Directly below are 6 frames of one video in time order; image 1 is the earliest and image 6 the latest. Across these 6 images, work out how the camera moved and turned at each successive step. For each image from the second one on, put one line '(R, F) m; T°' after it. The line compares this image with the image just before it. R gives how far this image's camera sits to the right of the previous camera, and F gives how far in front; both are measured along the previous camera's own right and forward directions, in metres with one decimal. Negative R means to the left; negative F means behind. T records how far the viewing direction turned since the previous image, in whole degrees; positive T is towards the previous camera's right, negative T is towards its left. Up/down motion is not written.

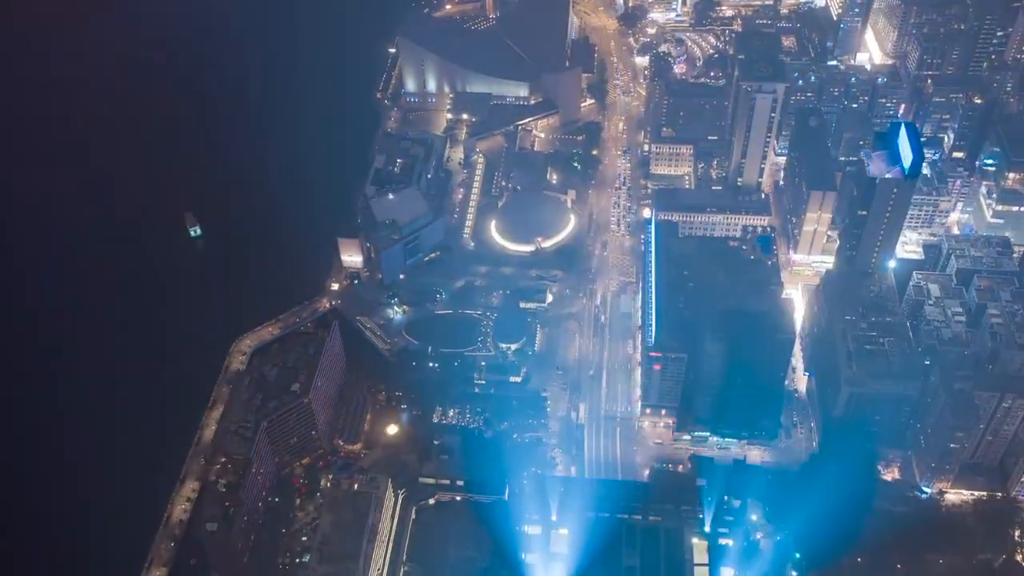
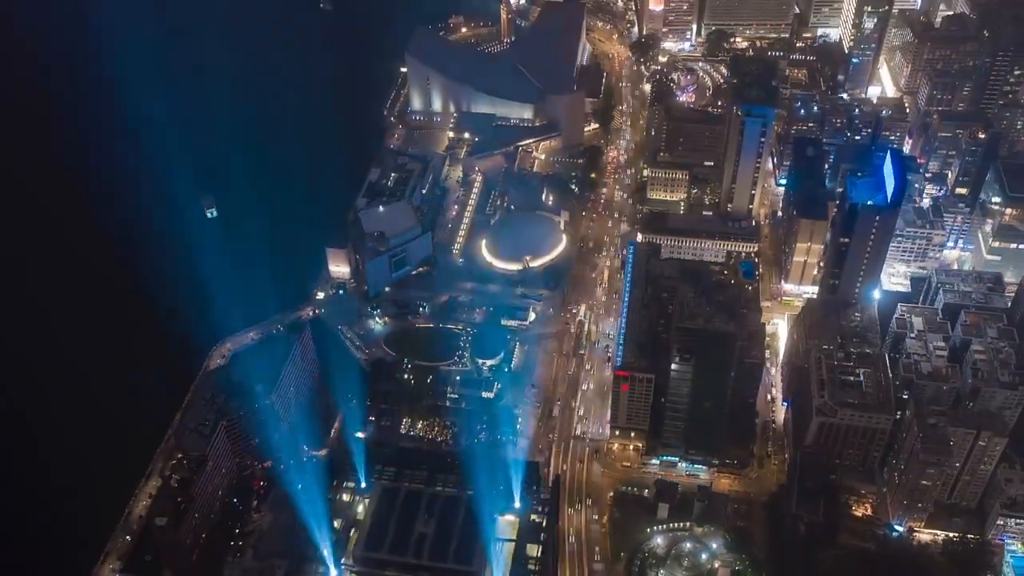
(+2.9, +0.4) m; -2°
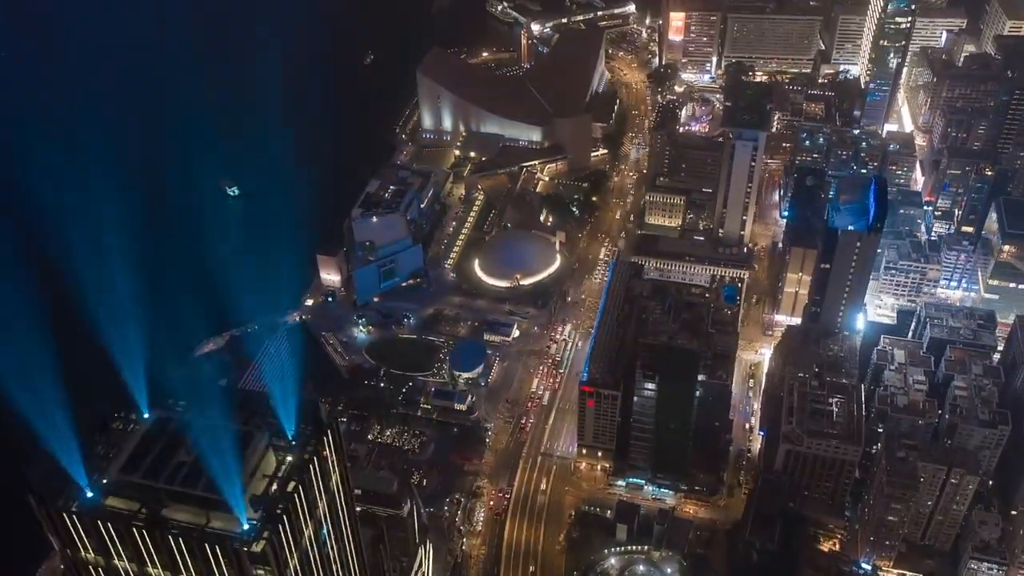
(+3.3, +0.4) m; -3°
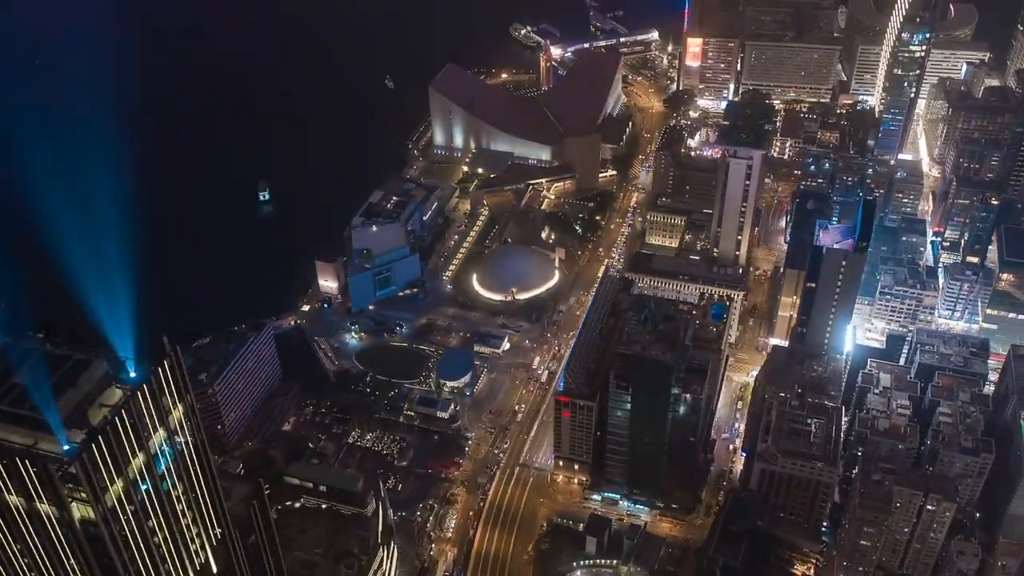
(+2.5, 0.0) m; -2°
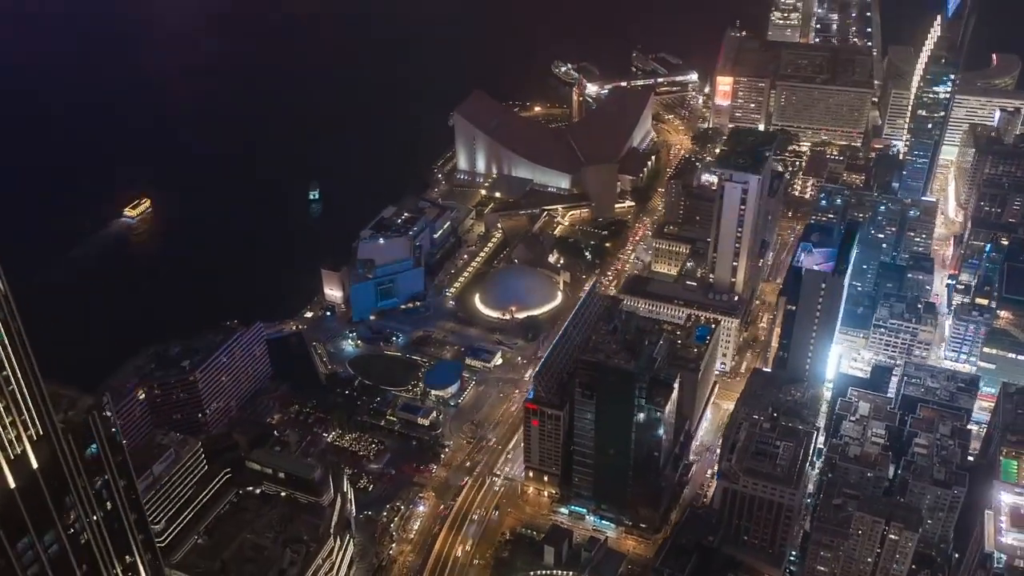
(+3.8, -0.3) m; -4°
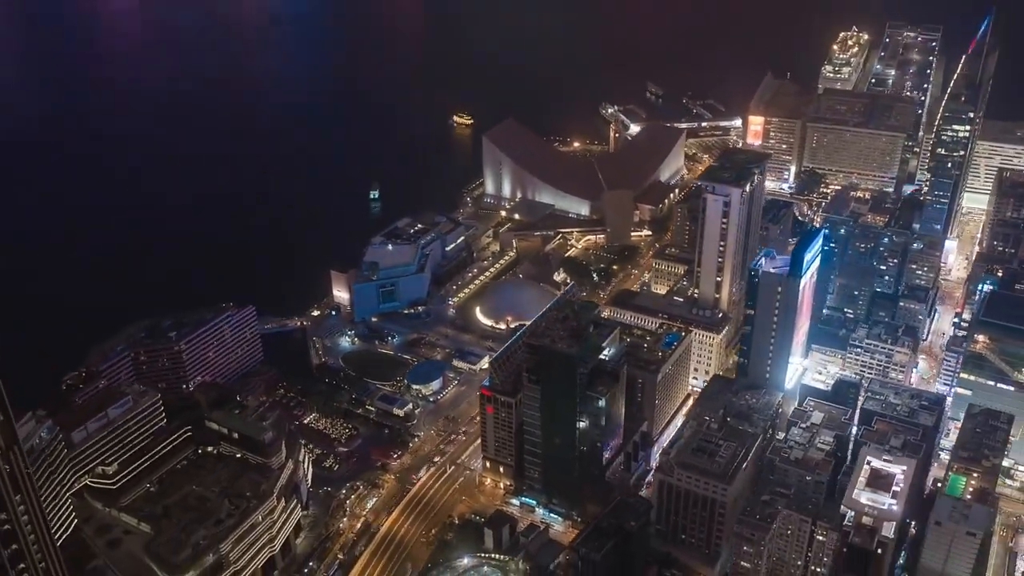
(+5.5, -1.0) m; -6°
